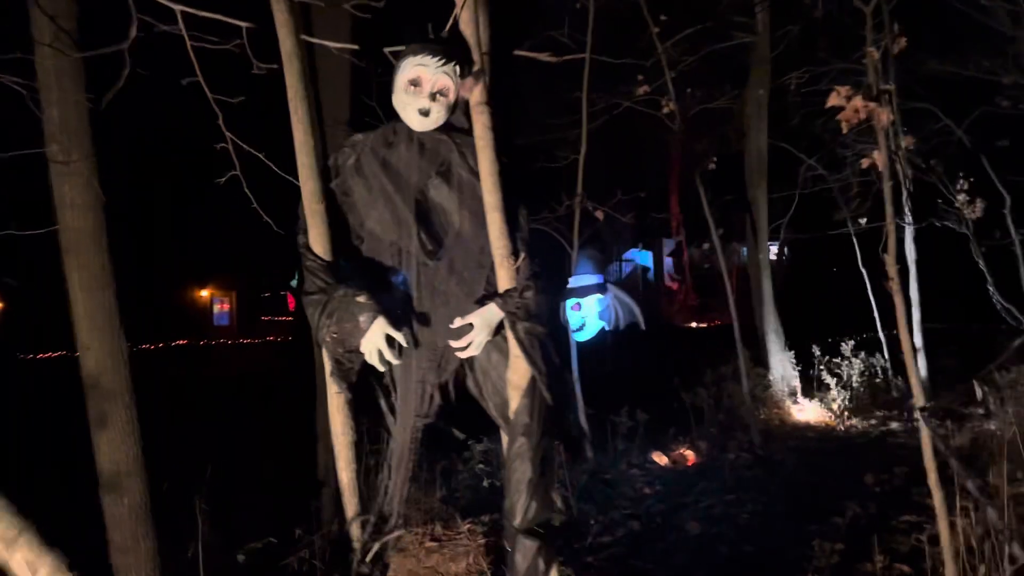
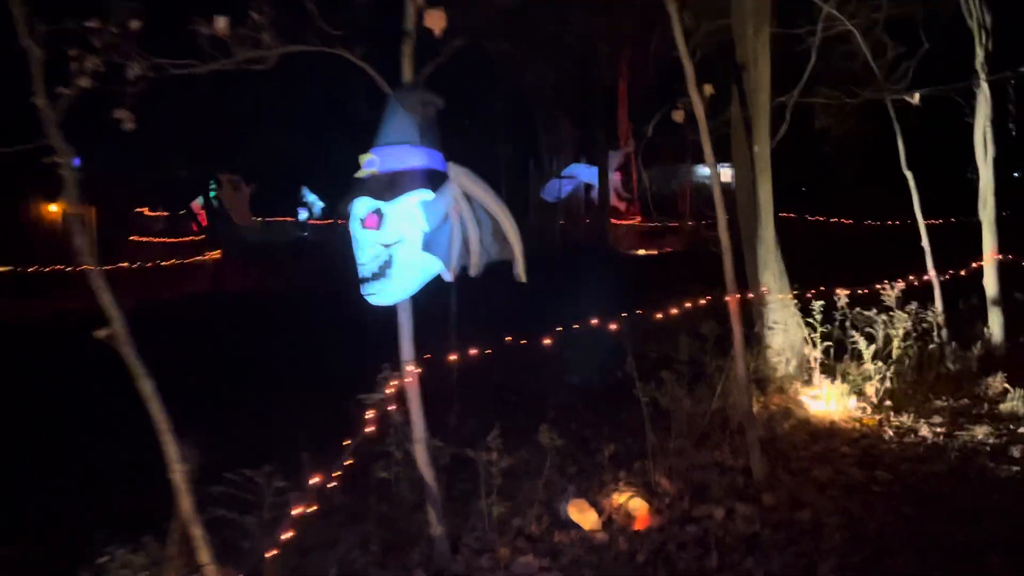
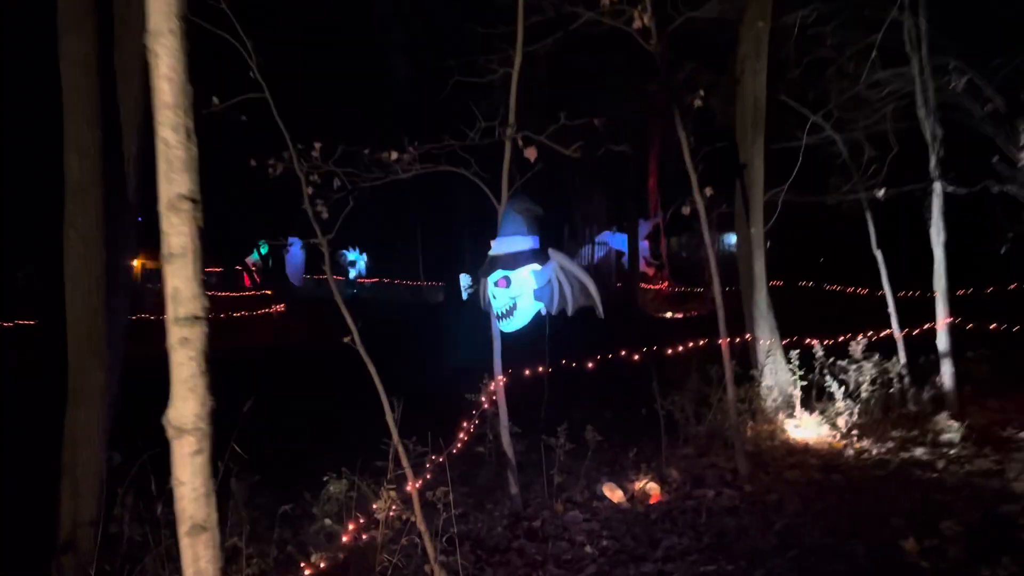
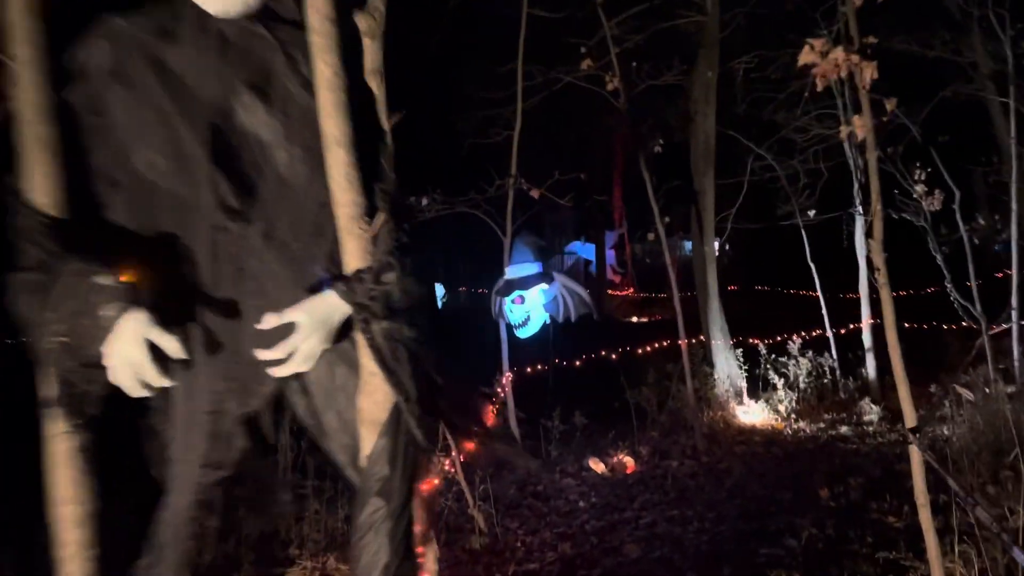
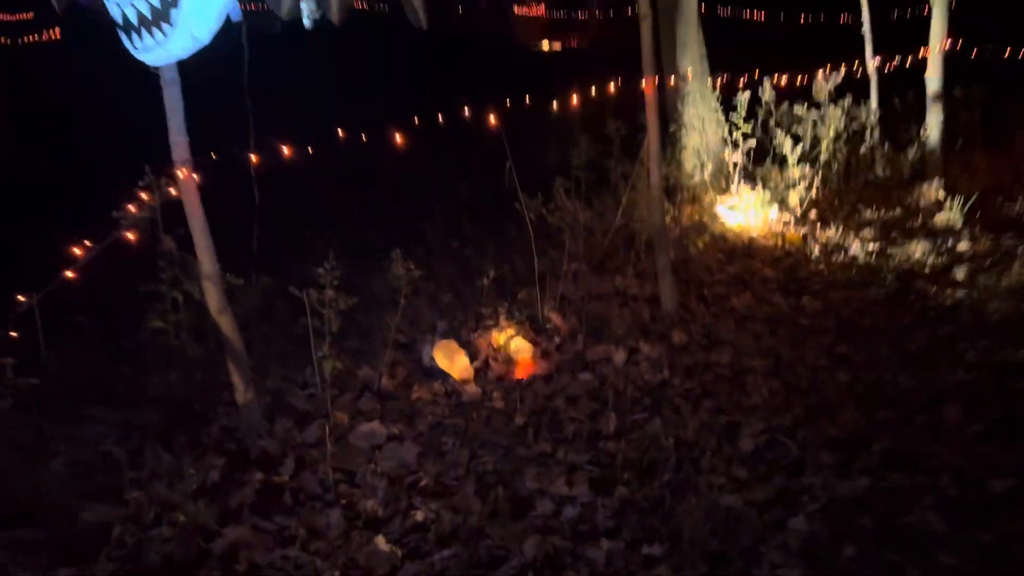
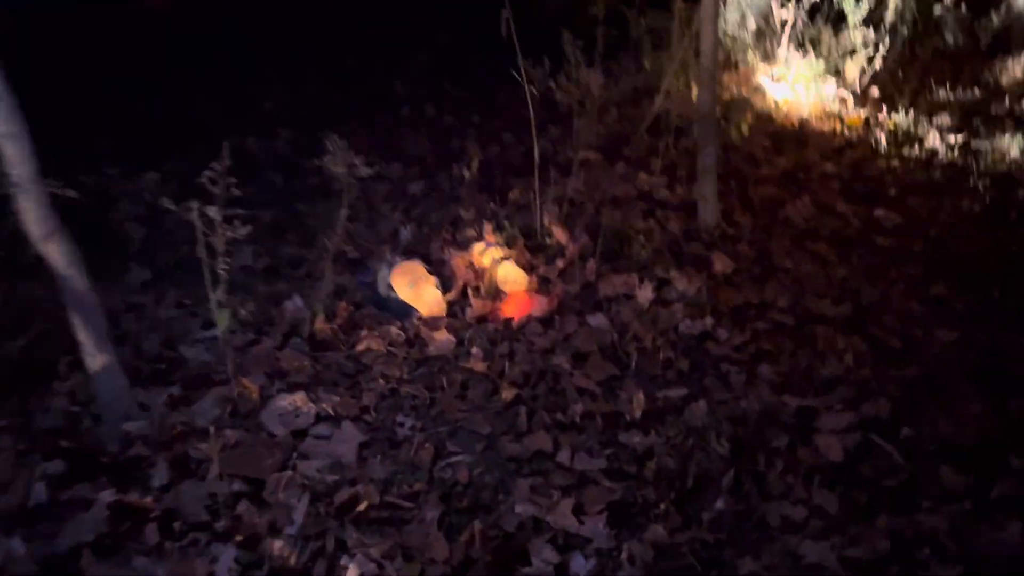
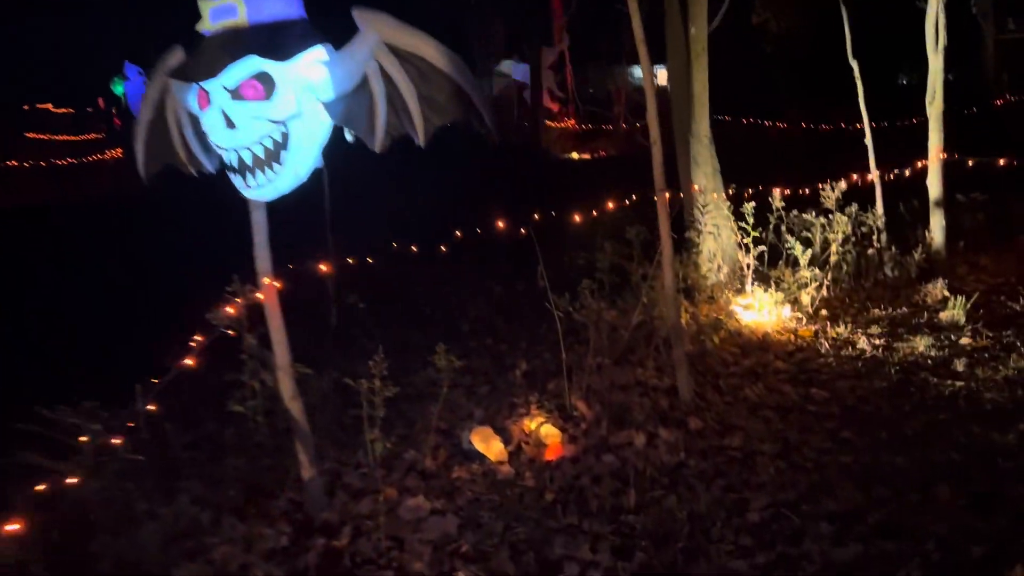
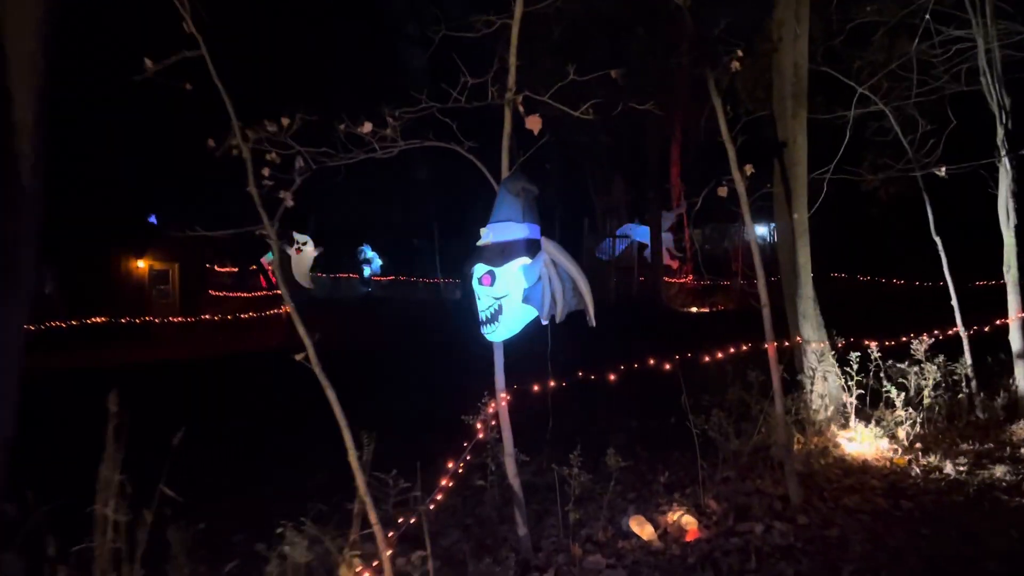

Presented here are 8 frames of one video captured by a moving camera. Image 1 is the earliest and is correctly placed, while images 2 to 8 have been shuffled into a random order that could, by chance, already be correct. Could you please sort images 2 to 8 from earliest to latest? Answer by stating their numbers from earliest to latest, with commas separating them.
4, 3, 8, 2, 7, 5, 6
